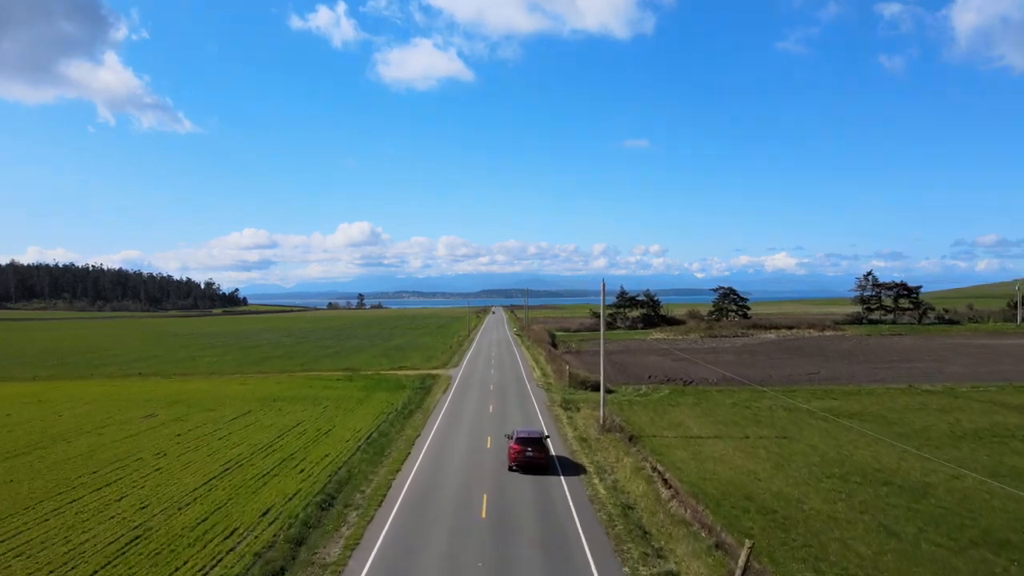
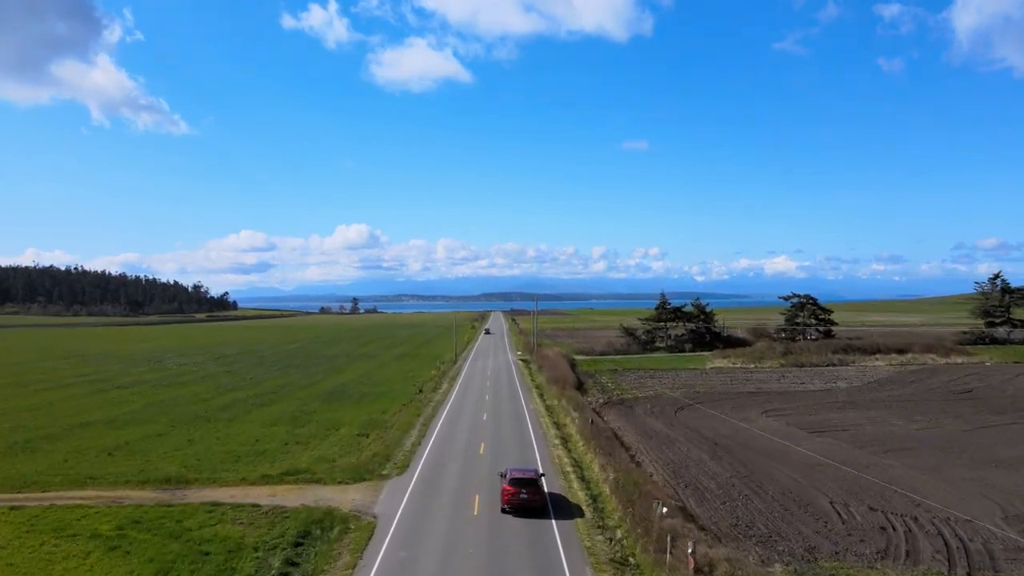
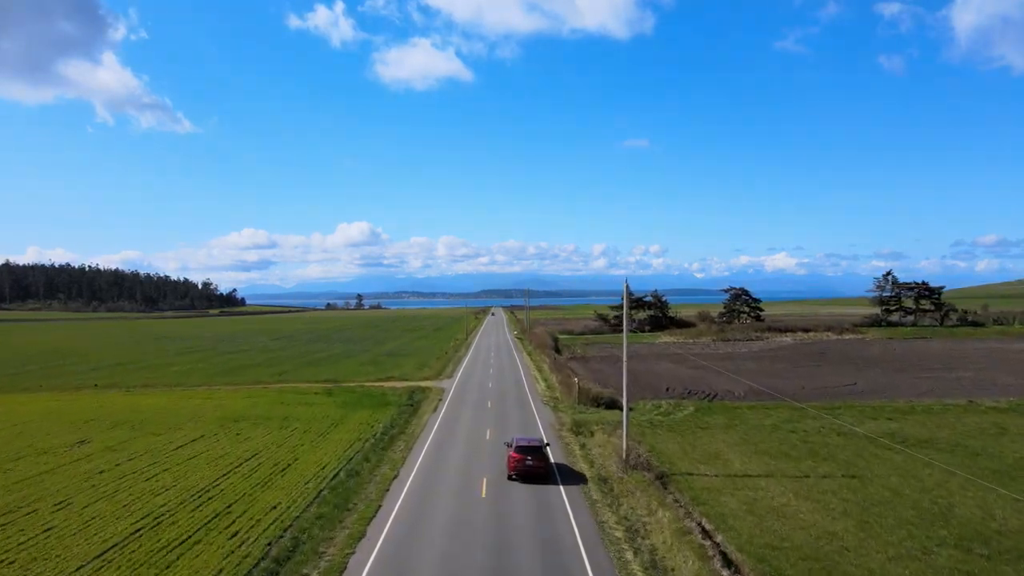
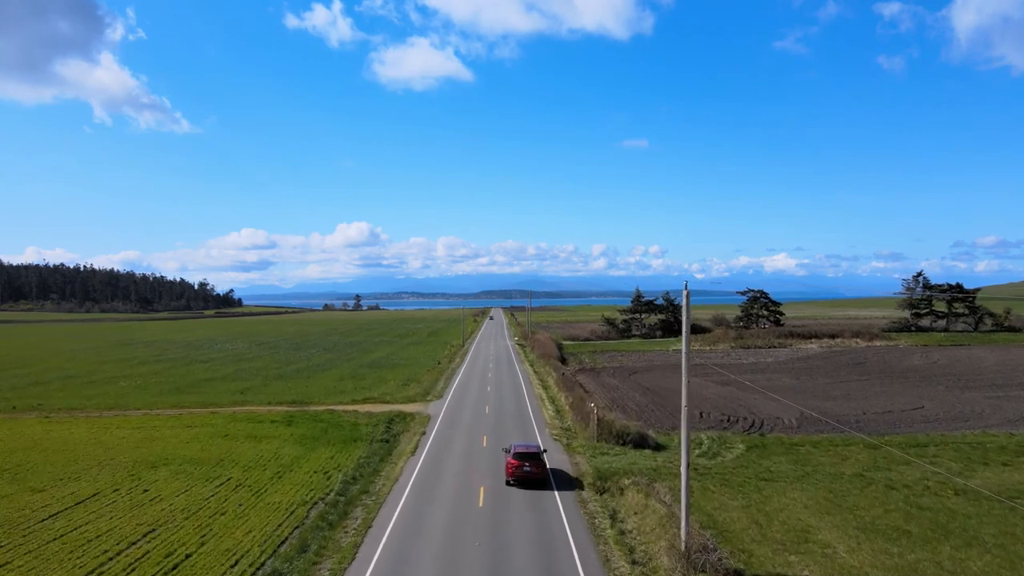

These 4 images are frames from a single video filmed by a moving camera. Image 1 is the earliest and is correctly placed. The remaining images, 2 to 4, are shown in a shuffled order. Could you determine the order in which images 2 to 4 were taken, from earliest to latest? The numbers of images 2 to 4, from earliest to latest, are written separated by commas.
3, 4, 2
